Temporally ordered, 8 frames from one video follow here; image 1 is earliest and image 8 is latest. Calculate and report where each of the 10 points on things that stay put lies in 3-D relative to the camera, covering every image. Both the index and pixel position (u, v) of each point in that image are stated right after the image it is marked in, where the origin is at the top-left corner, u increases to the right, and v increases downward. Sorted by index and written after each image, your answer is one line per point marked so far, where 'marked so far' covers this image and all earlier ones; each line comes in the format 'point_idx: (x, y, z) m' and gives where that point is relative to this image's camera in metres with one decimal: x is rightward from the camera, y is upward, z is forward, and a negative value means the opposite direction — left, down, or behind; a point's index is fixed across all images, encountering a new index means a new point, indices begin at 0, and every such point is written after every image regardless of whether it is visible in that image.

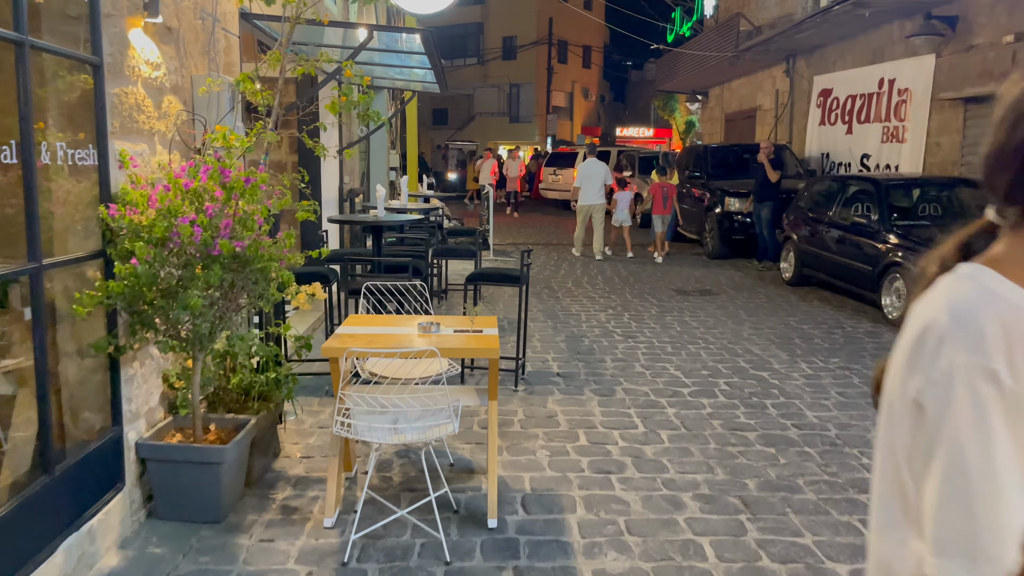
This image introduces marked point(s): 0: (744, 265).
0: (+3.6, +0.3, +12.4) m
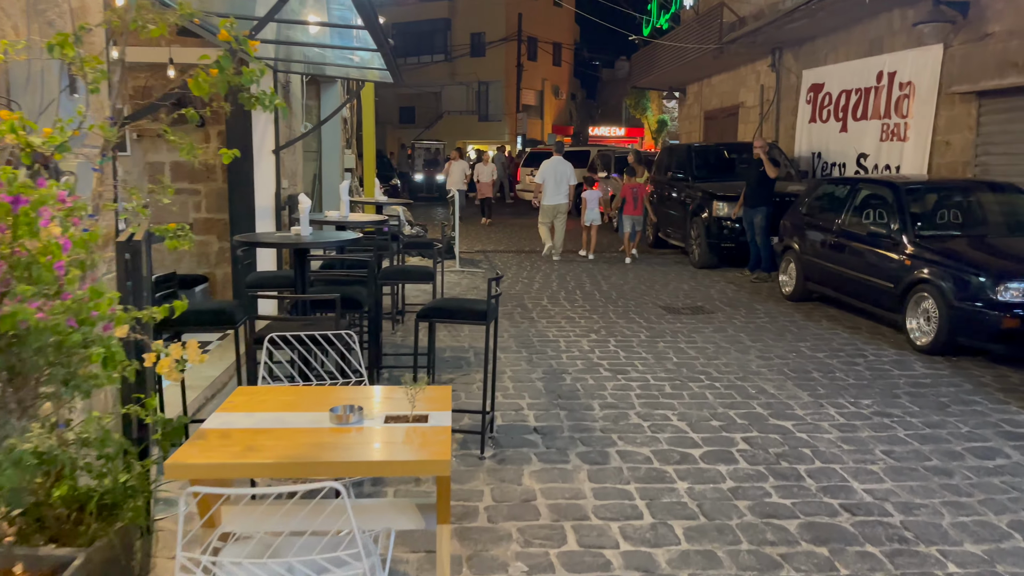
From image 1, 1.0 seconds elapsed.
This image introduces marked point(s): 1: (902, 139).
0: (+3.2, +0.2, +11.3) m
1: (+5.5, +2.1, +11.2) m
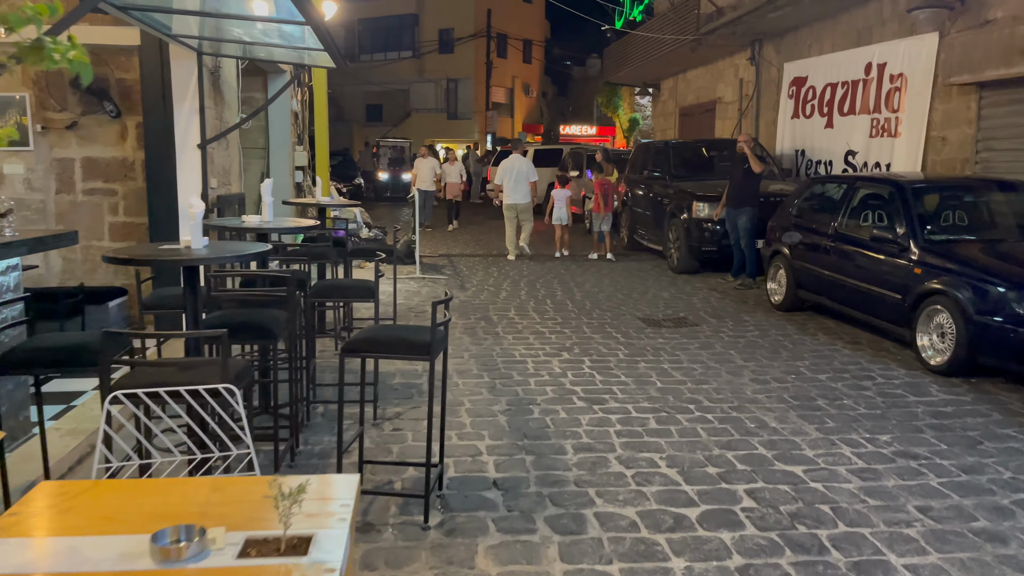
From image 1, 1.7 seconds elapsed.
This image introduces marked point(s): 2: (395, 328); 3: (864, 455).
0: (+2.7, +0.1, +10.5) m
1: (+5.0, +2.0, +10.5) m
2: (-0.5, -0.2, +3.7) m
3: (+2.0, -0.9, +4.5) m
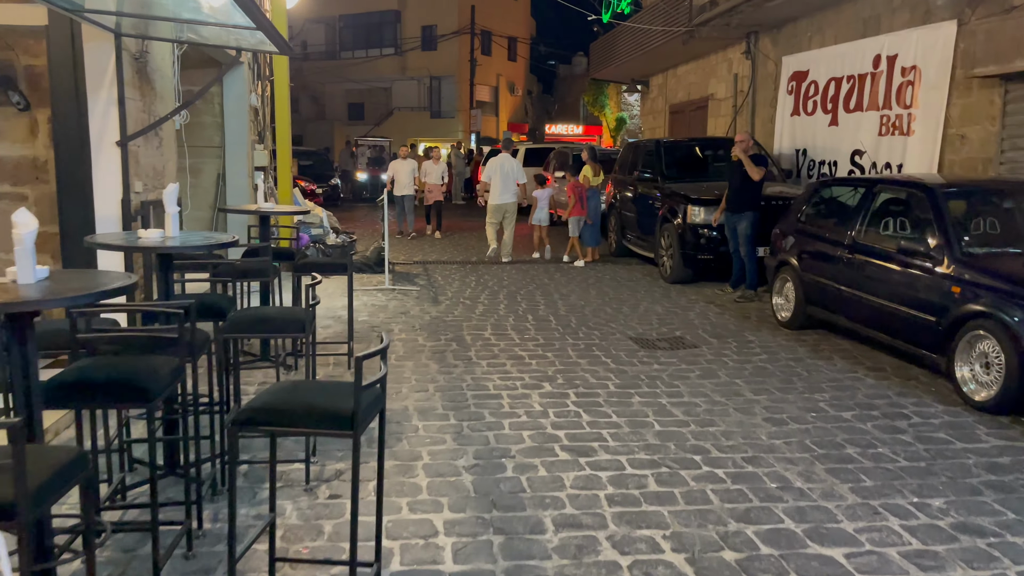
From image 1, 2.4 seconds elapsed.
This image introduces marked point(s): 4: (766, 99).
0: (+2.5, -0.1, +9.6) m
1: (+4.8, +1.9, +9.6) m
2: (-0.7, -0.3, +2.7) m
3: (+1.8, -1.1, +3.6) m
4: (+4.3, +3.2, +13.4) m
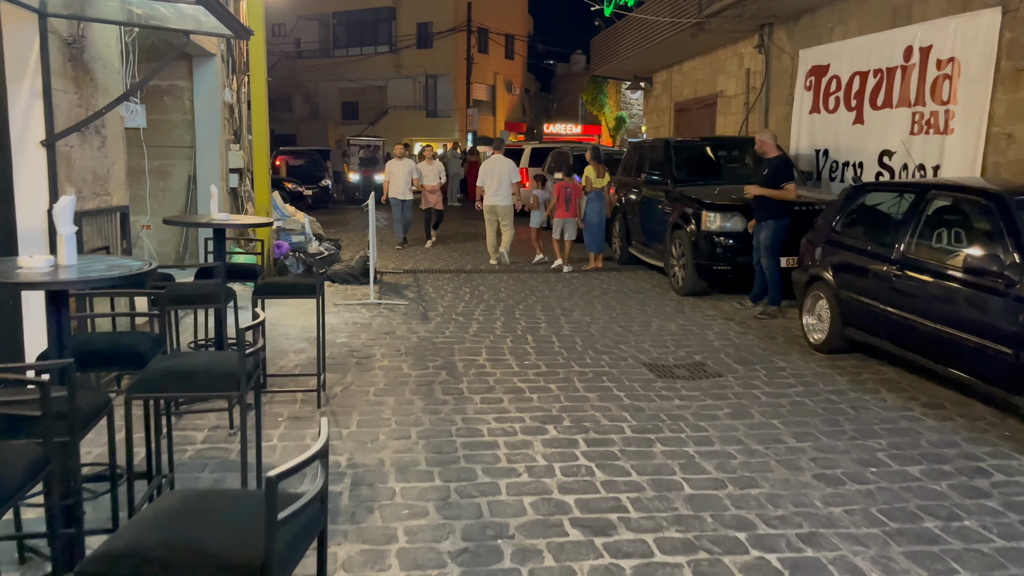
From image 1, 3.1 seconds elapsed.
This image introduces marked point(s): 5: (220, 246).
0: (+2.4, -0.2, +8.8) m
1: (+4.7, +1.7, +8.8) m
2: (-0.7, -0.5, +1.9) m
3: (+1.8, -1.2, +2.7) m
4: (+4.2, +3.0, +12.5) m
5: (-1.9, +0.3, +5.1) m
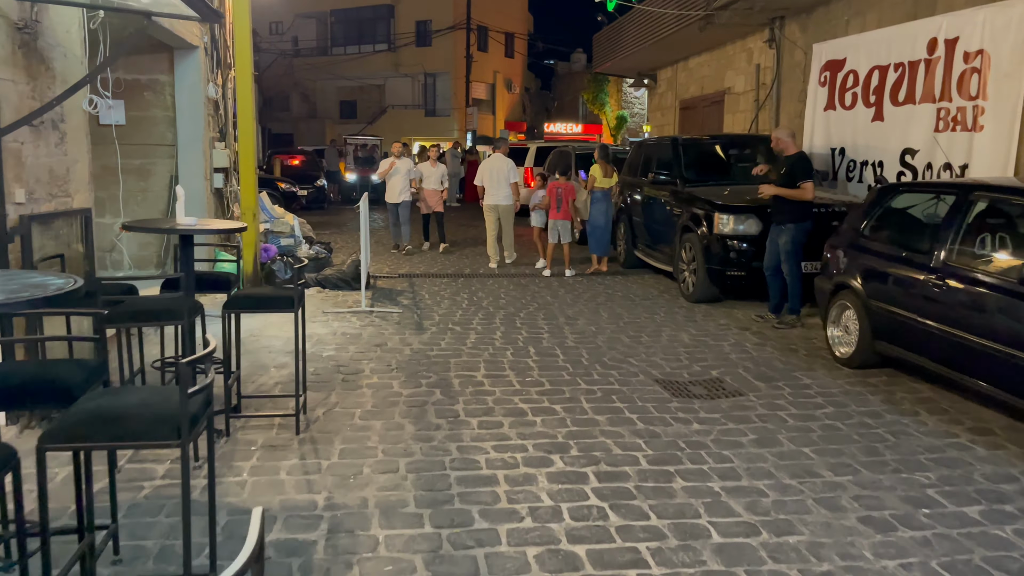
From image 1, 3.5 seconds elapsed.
0: (+2.4, -0.3, +8.2) m
1: (+4.7, +1.7, +8.2) m
2: (-0.7, -0.6, +1.3) m
3: (+1.8, -1.3, +2.2) m
4: (+4.2, +3.0, +12.0) m
5: (-1.9, +0.2, +4.6) m
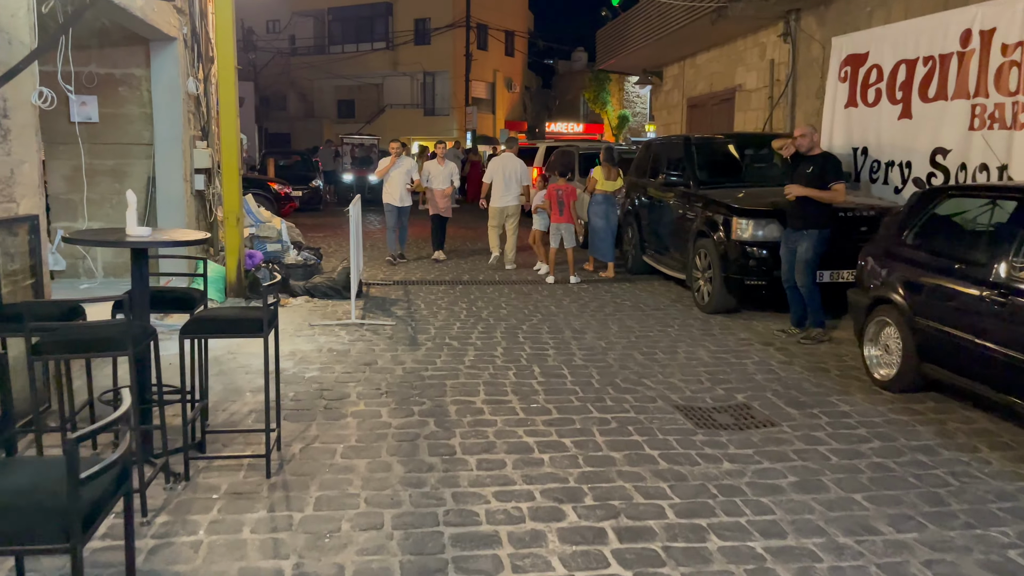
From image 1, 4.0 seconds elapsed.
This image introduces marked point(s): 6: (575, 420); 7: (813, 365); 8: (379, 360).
0: (+2.5, -0.4, +7.6) m
1: (+4.8, +1.6, +7.6) m
2: (-0.7, -0.7, +0.7) m
3: (+1.8, -1.4, +1.6) m
4: (+4.3, +2.9, +11.3) m
5: (-1.9, +0.1, +4.0) m
6: (+0.4, -0.8, +5.0) m
7: (+2.4, -0.6, +6.3) m
8: (-1.1, -0.6, +6.4) m
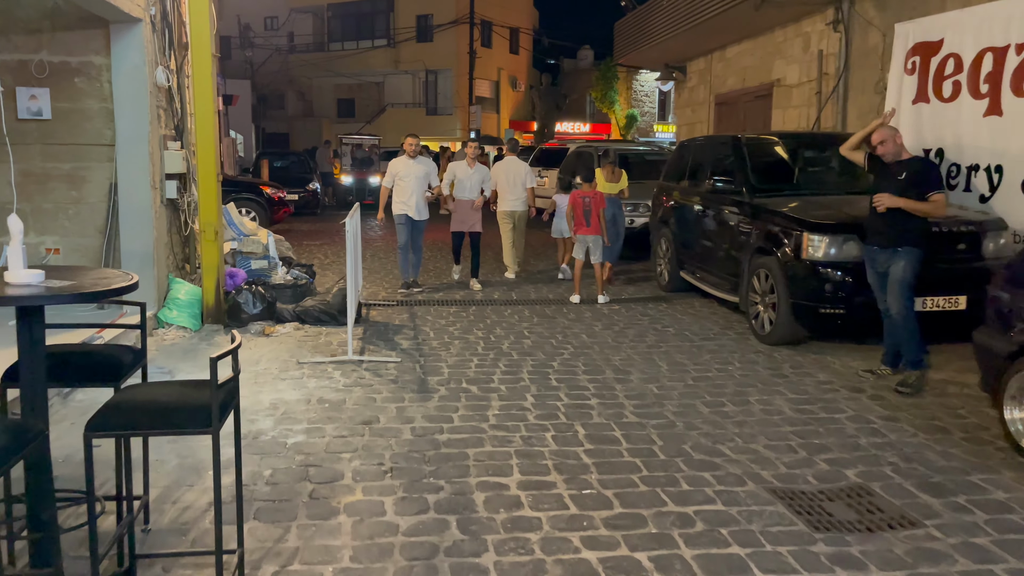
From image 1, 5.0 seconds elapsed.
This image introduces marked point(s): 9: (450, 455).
0: (+2.7, -0.6, +6.3) m
1: (+5.0, +1.3, +6.3) m
2: (-0.4, -0.9, -0.6) m
3: (+2.1, -1.7, +0.3) m
4: (+4.5, +2.6, +10.1) m
5: (-1.6, -0.1, +2.7) m
6: (+0.6, -1.1, +3.7) m
7: (+2.6, -0.9, +5.0) m
8: (-0.8, -0.8, +5.1) m
9: (-0.3, -0.9, +4.4) m
